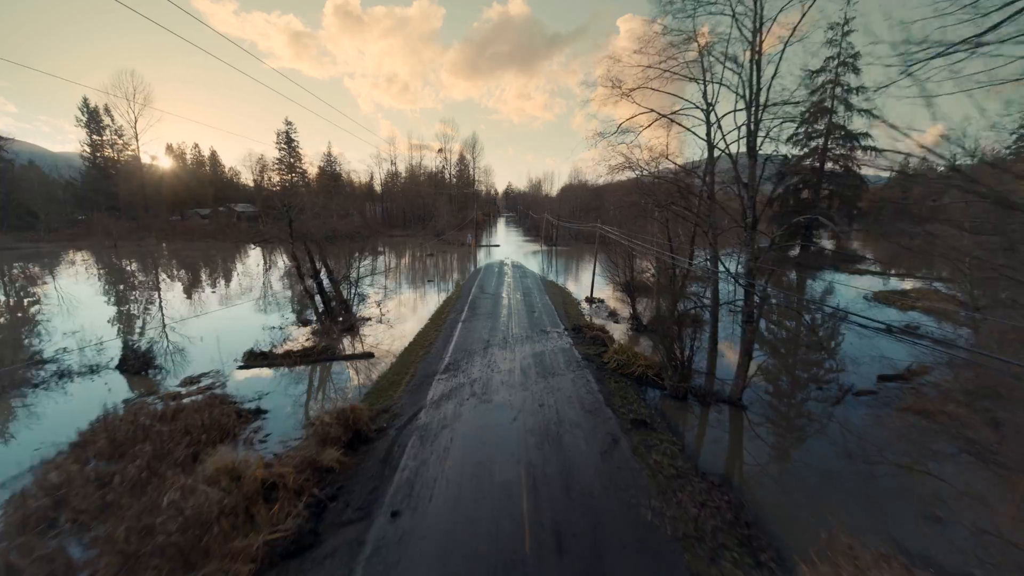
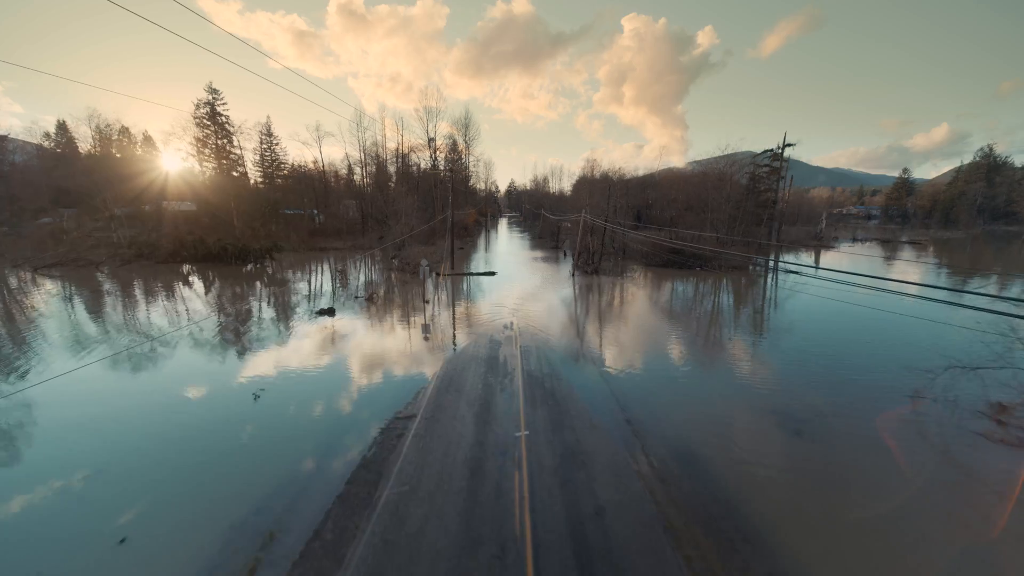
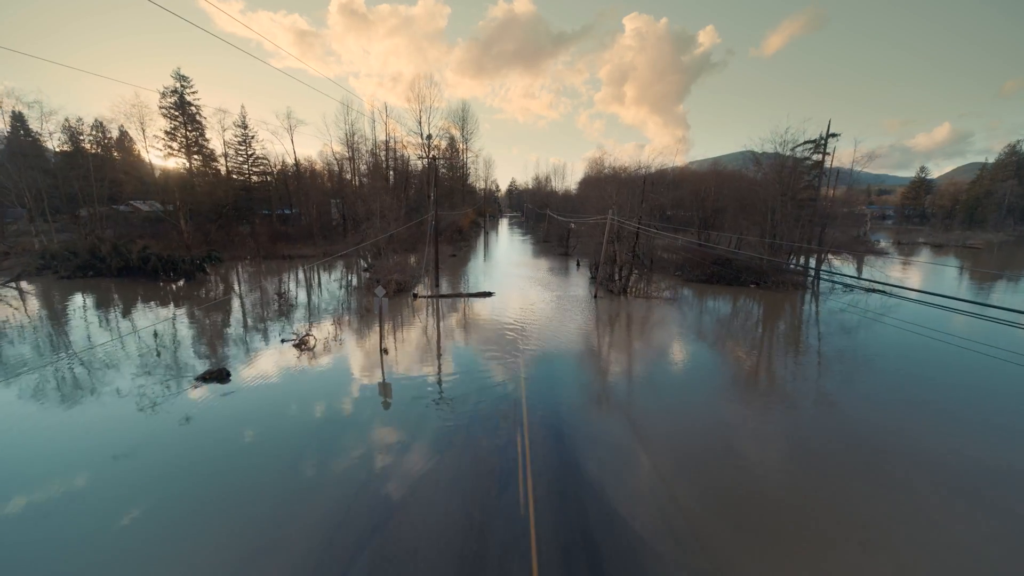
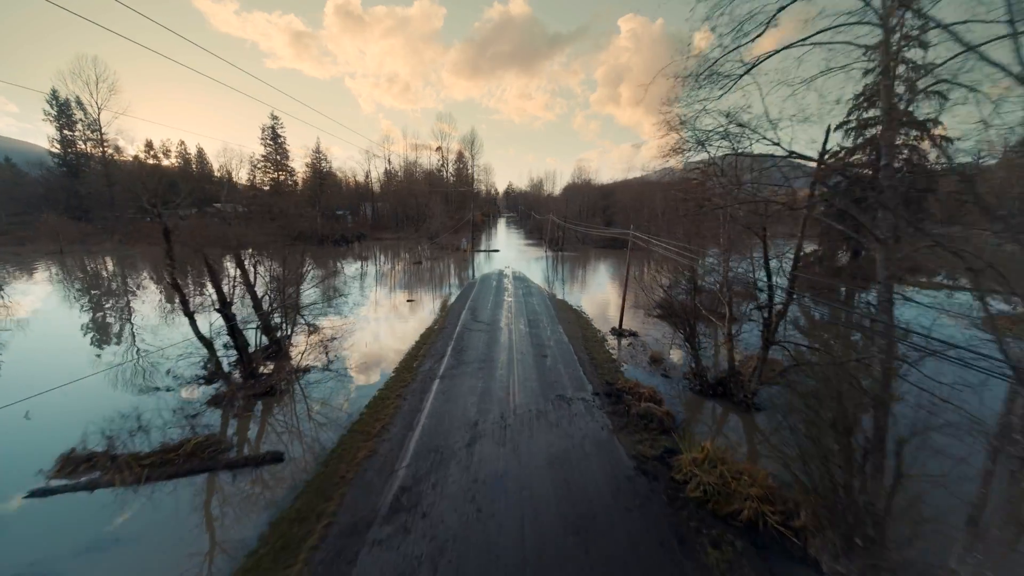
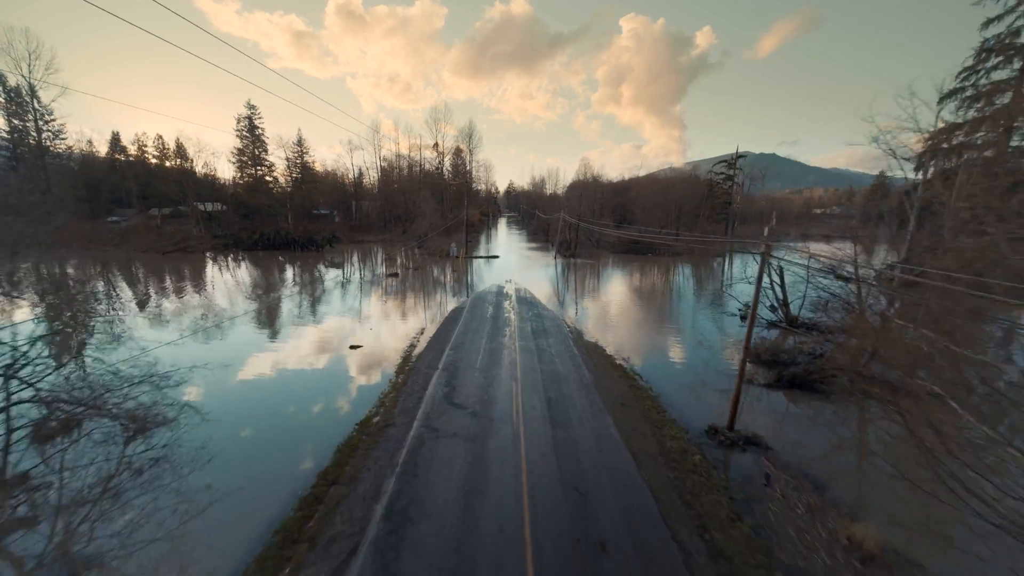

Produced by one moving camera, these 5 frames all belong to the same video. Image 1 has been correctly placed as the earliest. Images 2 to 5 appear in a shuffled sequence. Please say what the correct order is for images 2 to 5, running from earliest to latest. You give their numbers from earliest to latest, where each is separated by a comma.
4, 5, 2, 3
